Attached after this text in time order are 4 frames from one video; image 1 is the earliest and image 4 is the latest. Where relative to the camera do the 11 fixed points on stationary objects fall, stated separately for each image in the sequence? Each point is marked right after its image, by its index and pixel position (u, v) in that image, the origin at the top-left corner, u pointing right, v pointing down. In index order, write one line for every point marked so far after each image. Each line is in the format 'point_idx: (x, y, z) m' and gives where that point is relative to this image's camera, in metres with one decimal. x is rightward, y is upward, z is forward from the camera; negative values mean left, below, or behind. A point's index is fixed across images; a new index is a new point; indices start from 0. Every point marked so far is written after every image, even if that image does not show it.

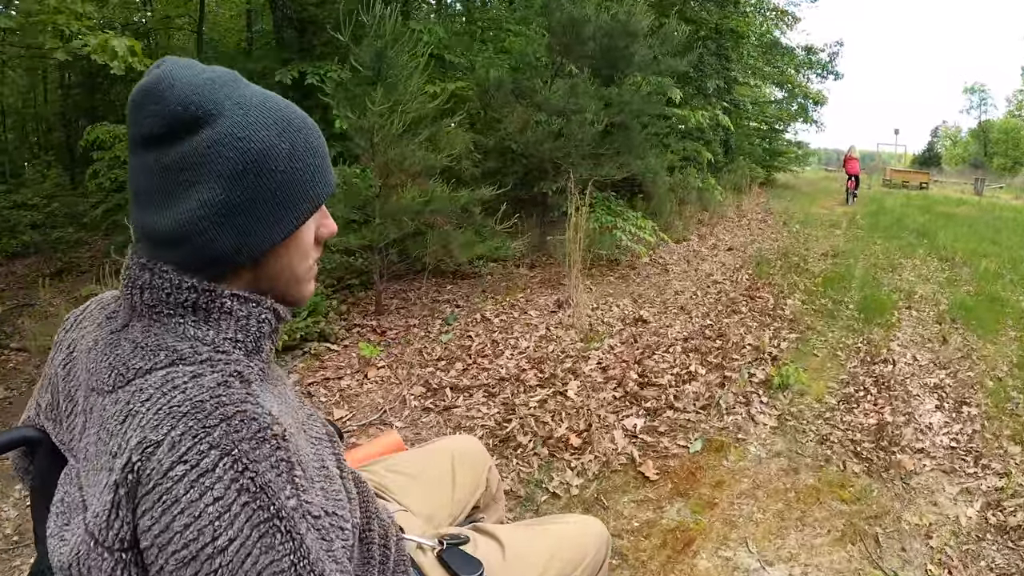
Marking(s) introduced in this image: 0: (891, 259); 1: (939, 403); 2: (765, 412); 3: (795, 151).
0: (+5.4, +0.4, +9.1) m
1: (+3.2, -0.9, +4.7) m
2: (+1.8, -0.9, +4.5) m
3: (+8.2, +3.9, +18.4) m
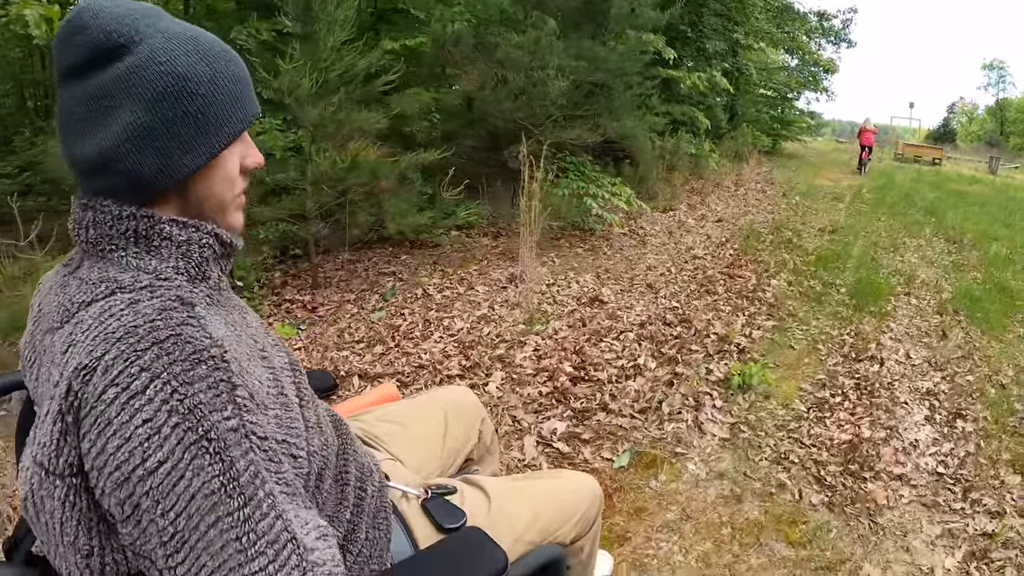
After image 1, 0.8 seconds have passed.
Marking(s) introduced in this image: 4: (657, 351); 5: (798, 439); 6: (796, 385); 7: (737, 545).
0: (+5.0, +0.7, +8.2) m
1: (+2.6, -0.8, +4.0) m
2: (+1.2, -0.8, +3.8) m
3: (+8.0, +4.5, +17.3) m
4: (+1.1, -0.5, +4.5) m
5: (+1.6, -0.9, +3.7) m
6: (+1.9, -0.6, +4.3) m
7: (+1.0, -1.2, +2.9) m
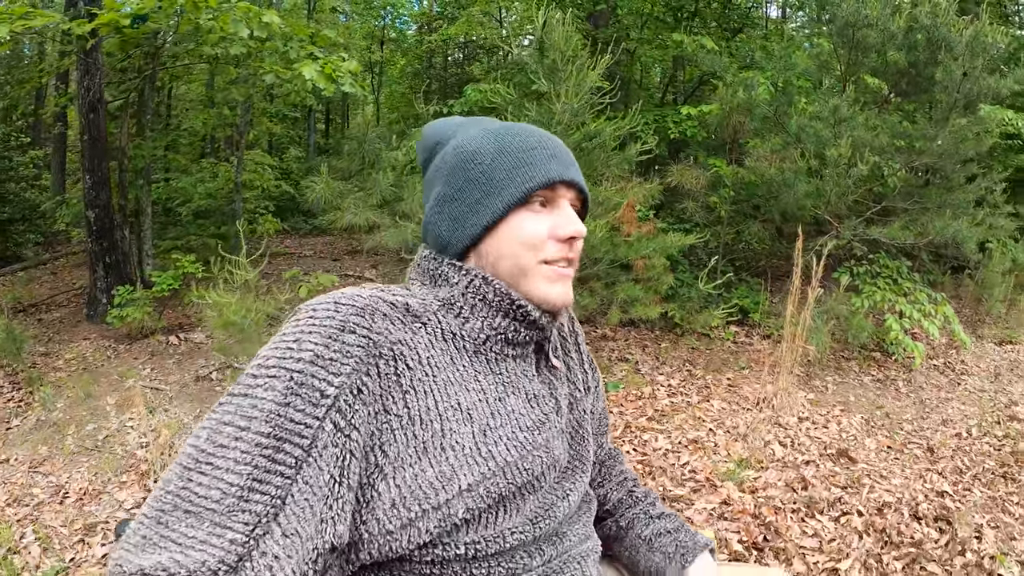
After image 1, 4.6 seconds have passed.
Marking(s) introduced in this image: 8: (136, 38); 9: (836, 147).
0: (+6.9, -1.5, +5.3) m
1: (+2.9, -2.0, +2.2) m
2: (+1.6, -1.6, +2.6) m
3: (+13.9, +0.9, +12.5) m
4: (+1.8, -1.3, +3.3) m
5: (+1.9, -1.8, +2.3) m
6: (+2.4, -1.7, +2.8) m
7: (+1.0, -1.9, +1.8) m
8: (-4.7, +3.1, +7.9) m
9: (+3.3, +1.5, +6.6) m
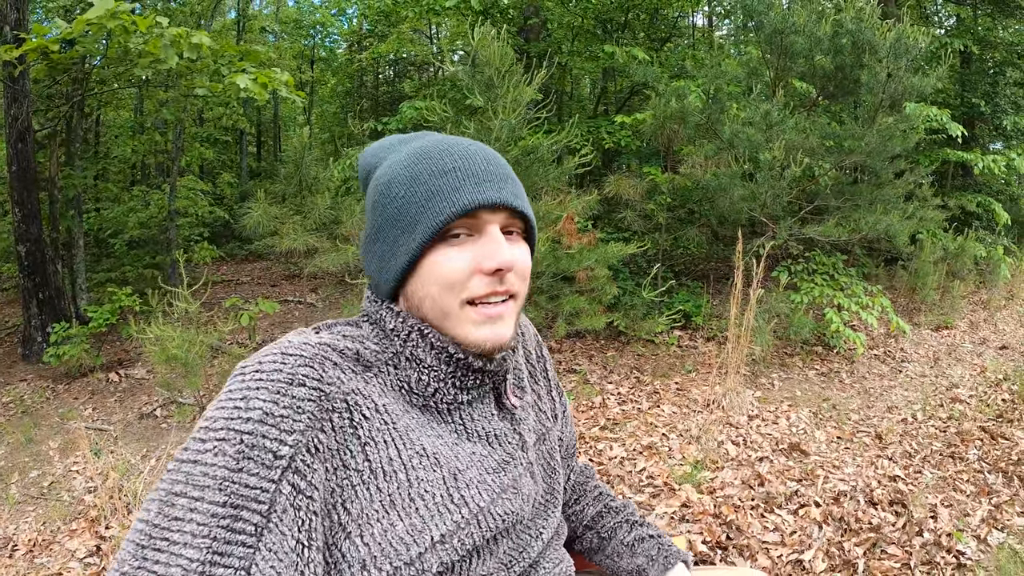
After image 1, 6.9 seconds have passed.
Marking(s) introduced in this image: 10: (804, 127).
0: (+6.6, -1.2, +5.8) m
1: (+2.8, -1.9, +2.4) m
2: (+1.5, -1.6, +2.6) m
3: (+13.0, +1.4, +13.4) m
4: (+1.7, -1.3, +3.4) m
5: (+1.8, -1.8, +2.4) m
6: (+2.3, -1.6, +2.9) m
7: (+1.0, -1.9, +1.9) m
8: (-5.5, +2.7, +7.7) m
9: (+2.8, +1.5, +6.8) m
10: (+3.2, +1.8, +6.9) m
